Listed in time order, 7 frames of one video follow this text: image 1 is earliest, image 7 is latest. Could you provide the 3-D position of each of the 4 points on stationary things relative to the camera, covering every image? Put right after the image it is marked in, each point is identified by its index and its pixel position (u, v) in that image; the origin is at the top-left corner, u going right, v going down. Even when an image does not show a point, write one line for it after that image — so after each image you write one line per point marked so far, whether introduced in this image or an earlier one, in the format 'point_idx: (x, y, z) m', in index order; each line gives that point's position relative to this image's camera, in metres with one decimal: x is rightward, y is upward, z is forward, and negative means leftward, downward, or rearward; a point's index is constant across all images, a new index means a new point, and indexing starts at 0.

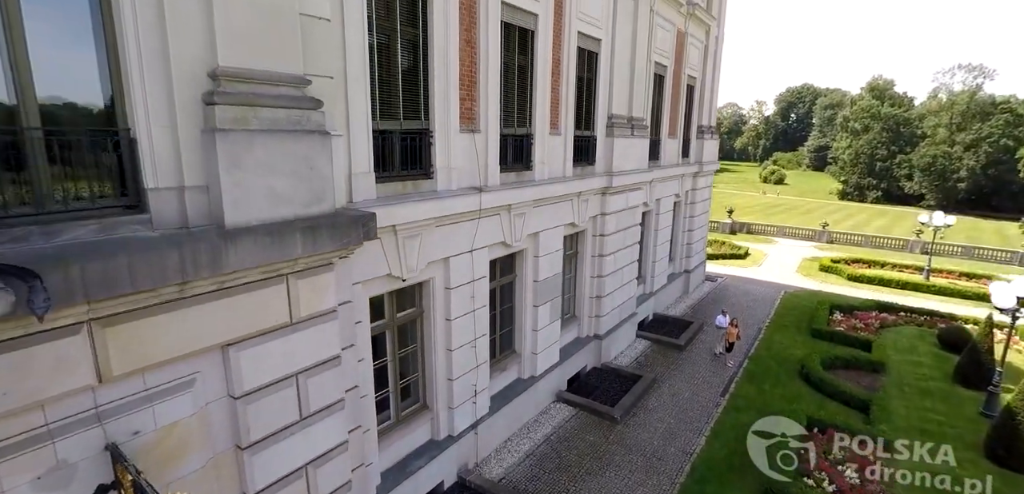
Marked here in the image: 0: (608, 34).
0: (+1.9, +4.2, +10.1) m
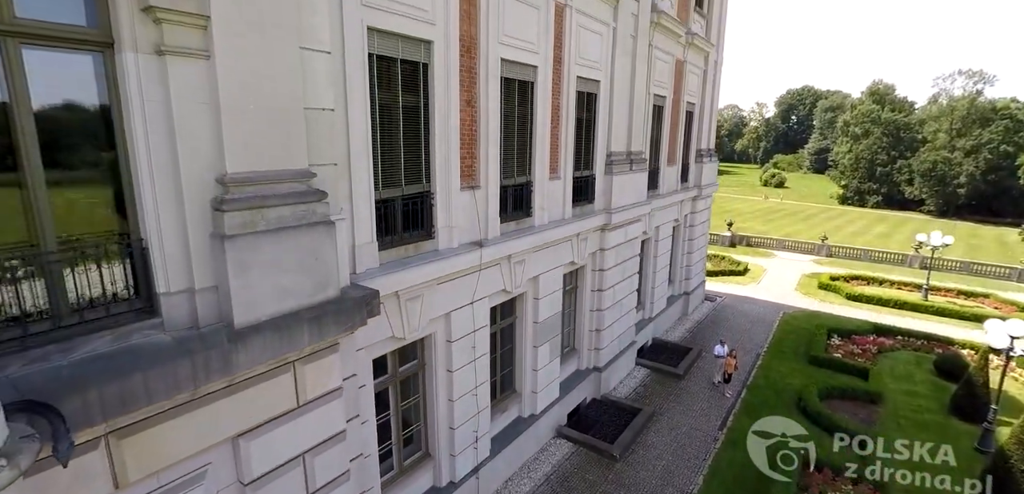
0: (+1.9, +3.4, +10.2) m
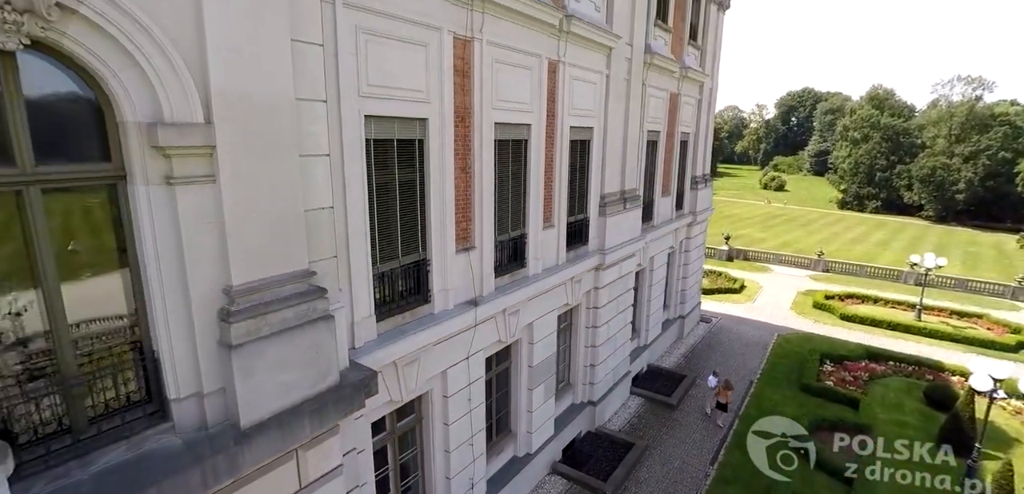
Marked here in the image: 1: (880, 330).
0: (+1.8, +2.6, +10.5) m
1: (+12.8, -2.9, +17.9) m
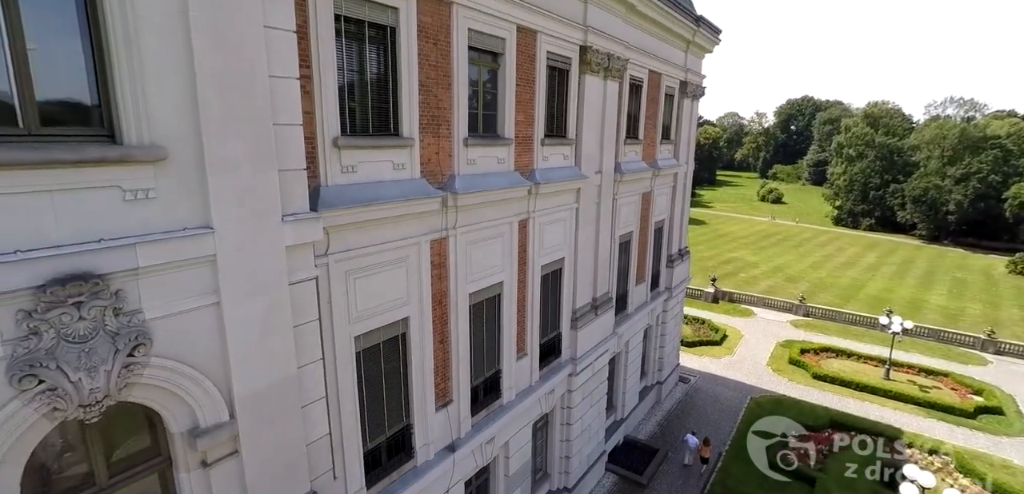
0: (+1.4, 0.0, +11.7) m
1: (+12.5, -5.3, +19.1) m
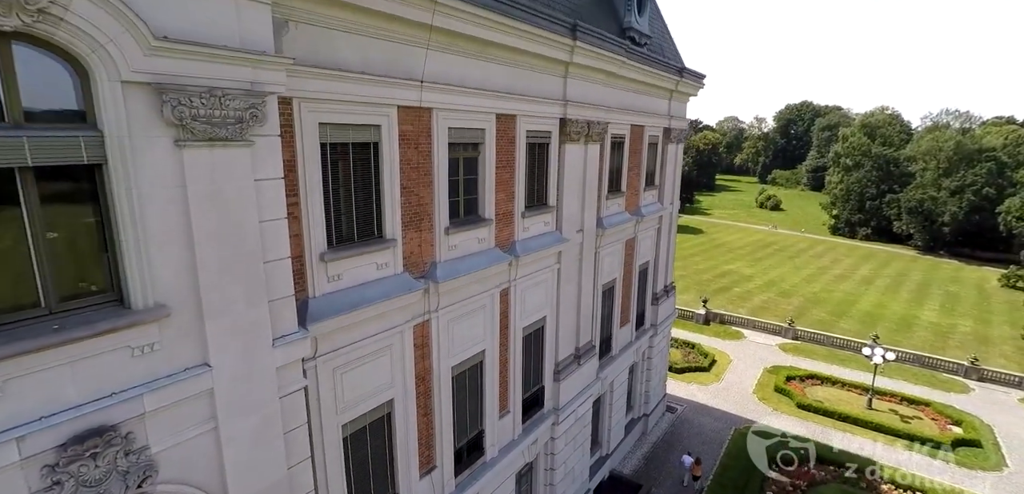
0: (+1.0, -1.4, +12.3) m
1: (+12.2, -6.6, +19.7) m
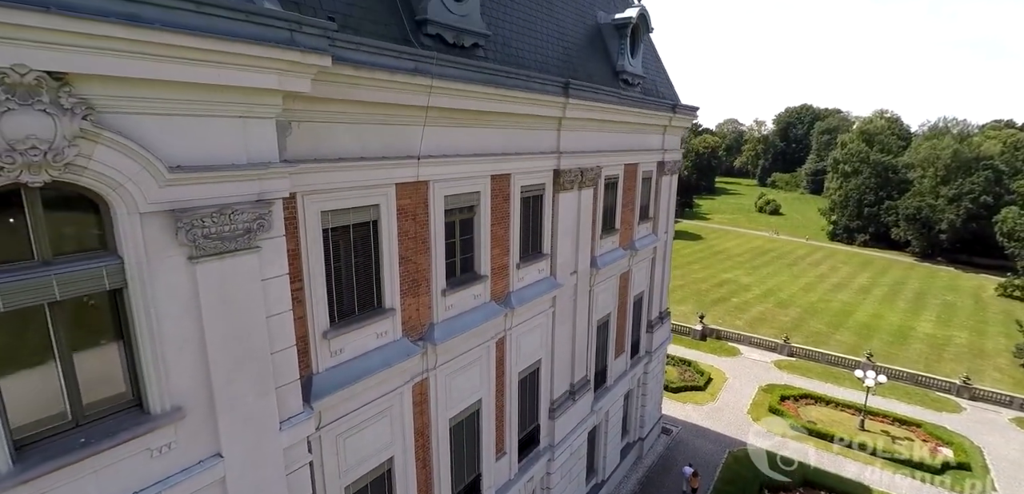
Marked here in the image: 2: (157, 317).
0: (+0.9, -2.4, +12.7) m
1: (+12.1, -7.5, +20.1) m
2: (-3.6, -0.7, +5.3) m
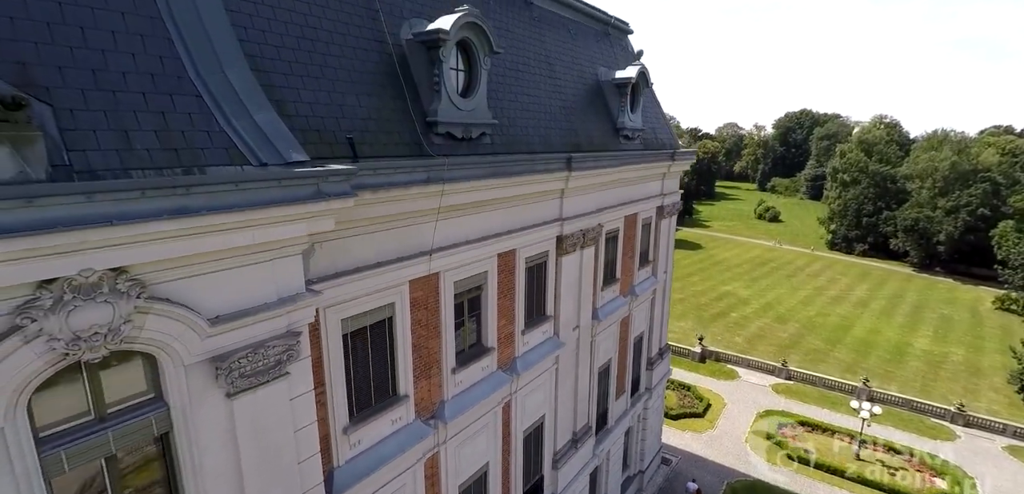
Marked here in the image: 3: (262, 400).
0: (+1.0, -3.9, +13.2) m
1: (+12.3, -8.9, +20.6) m
2: (-3.5, -2.3, +5.8) m
3: (-3.0, -1.9, +6.2) m
